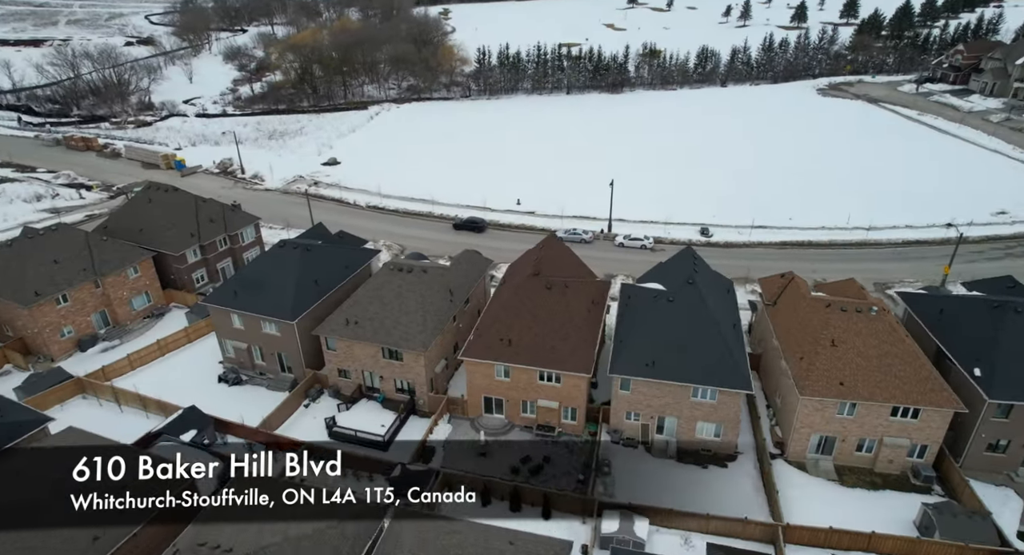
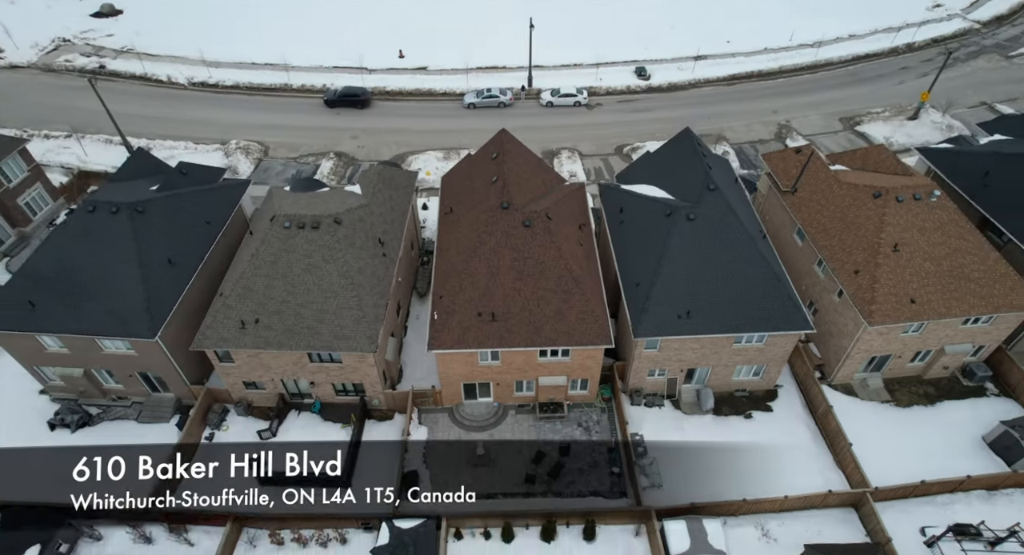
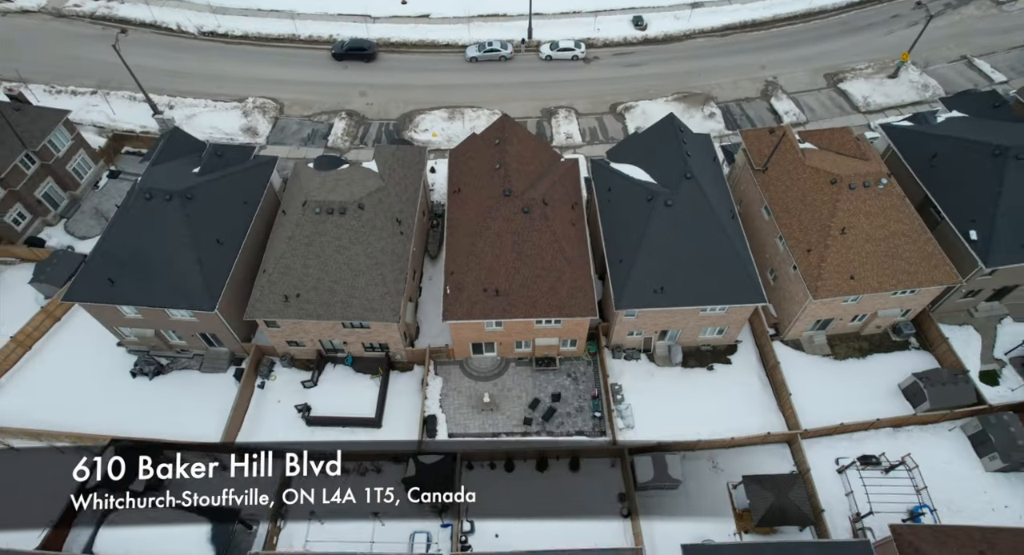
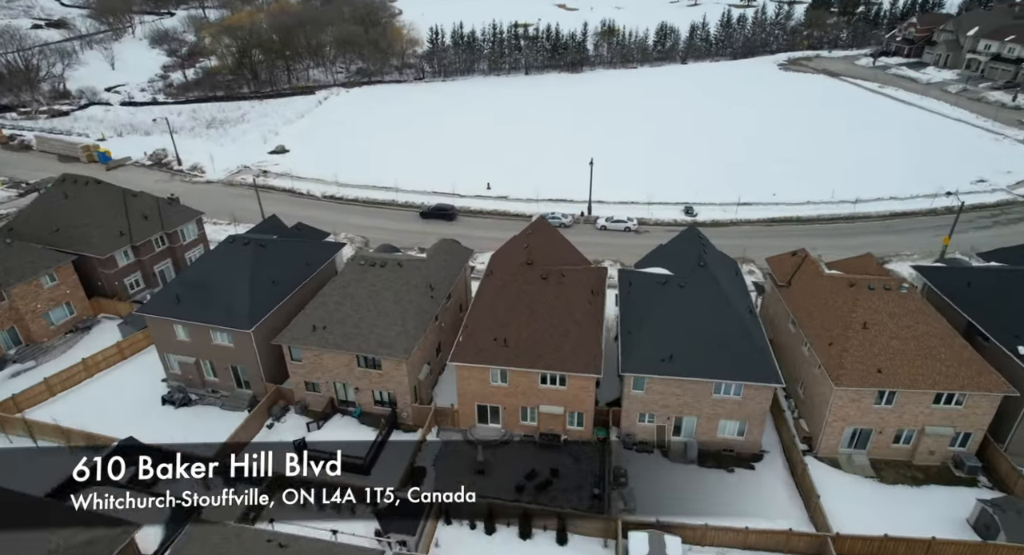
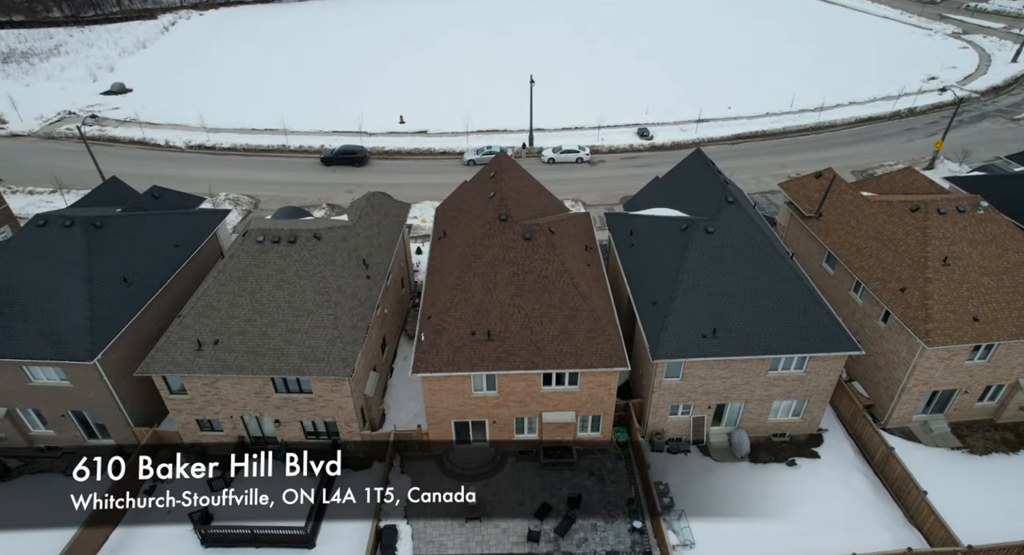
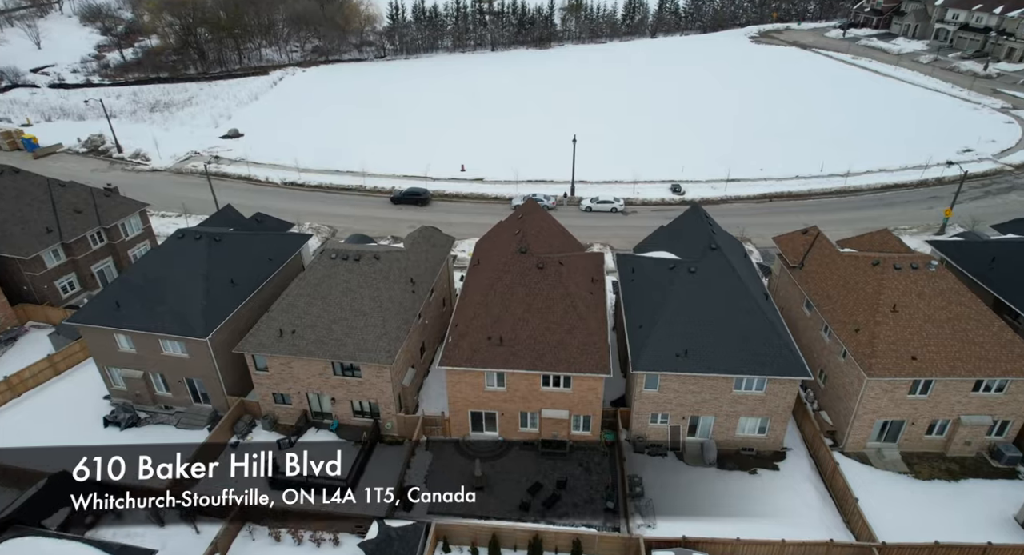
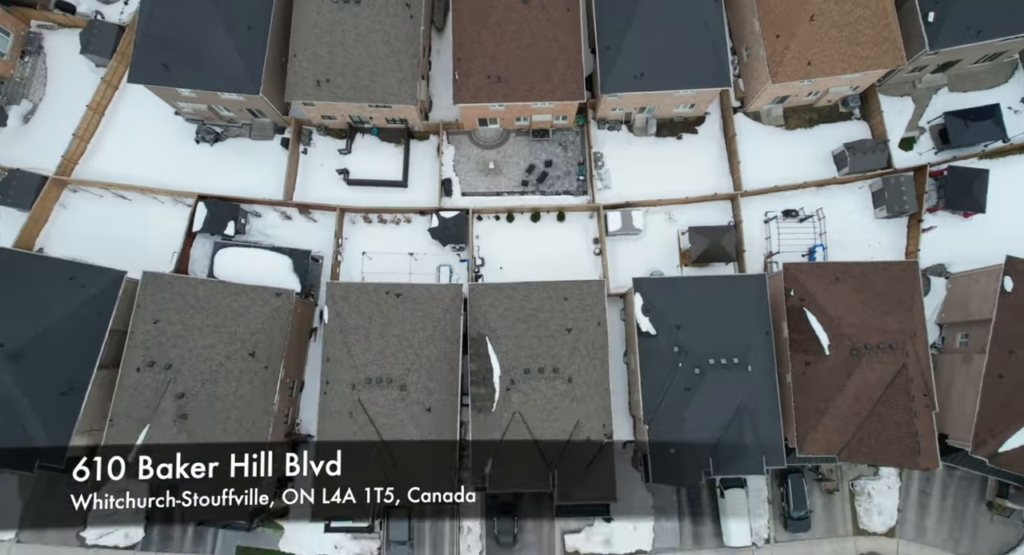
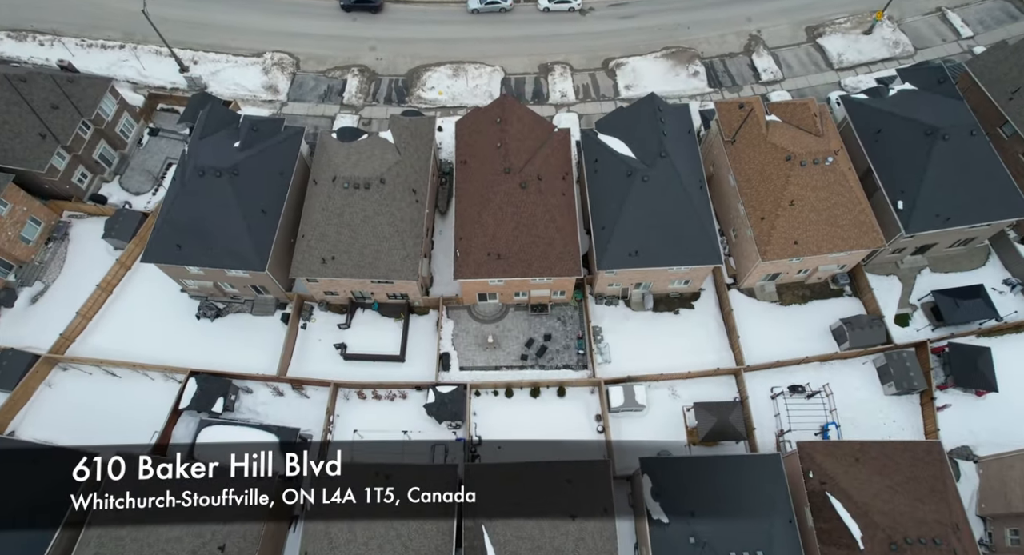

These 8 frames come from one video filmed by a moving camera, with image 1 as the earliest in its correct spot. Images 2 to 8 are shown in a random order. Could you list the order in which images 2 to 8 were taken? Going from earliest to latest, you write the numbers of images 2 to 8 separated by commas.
4, 6, 5, 2, 3, 8, 7
